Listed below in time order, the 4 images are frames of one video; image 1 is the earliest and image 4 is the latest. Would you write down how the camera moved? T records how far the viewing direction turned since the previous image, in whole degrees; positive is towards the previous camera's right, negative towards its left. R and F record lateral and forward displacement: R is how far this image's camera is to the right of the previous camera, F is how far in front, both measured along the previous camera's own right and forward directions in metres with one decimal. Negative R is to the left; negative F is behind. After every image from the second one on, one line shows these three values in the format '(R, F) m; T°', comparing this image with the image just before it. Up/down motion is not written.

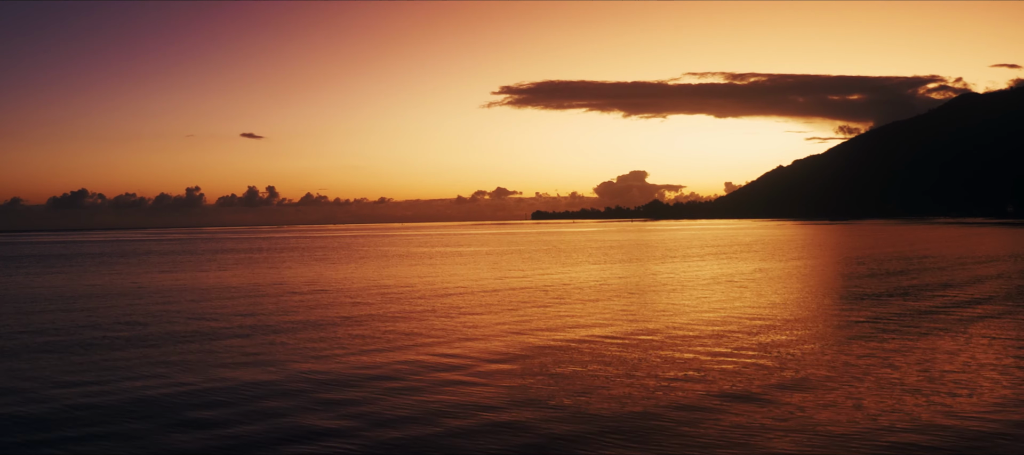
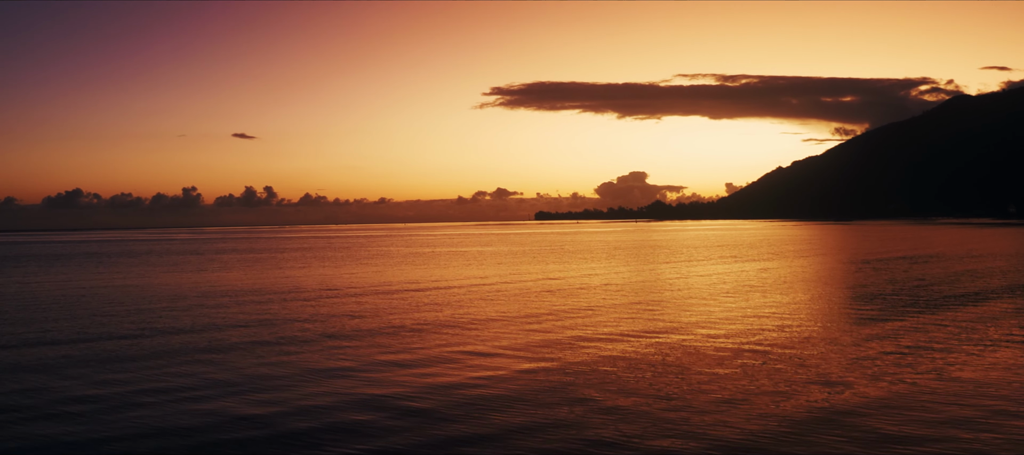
(-0.6, +0.1) m; +1°
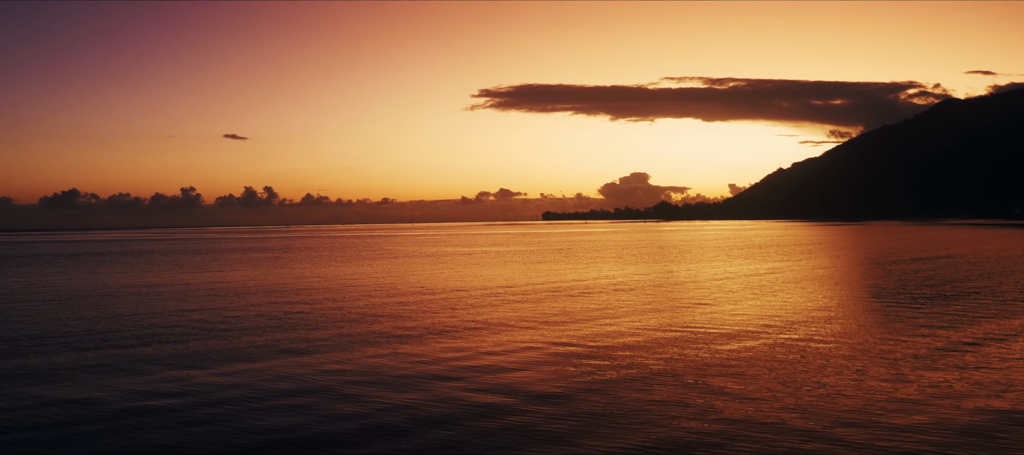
(-1.2, 0.0) m; +1°
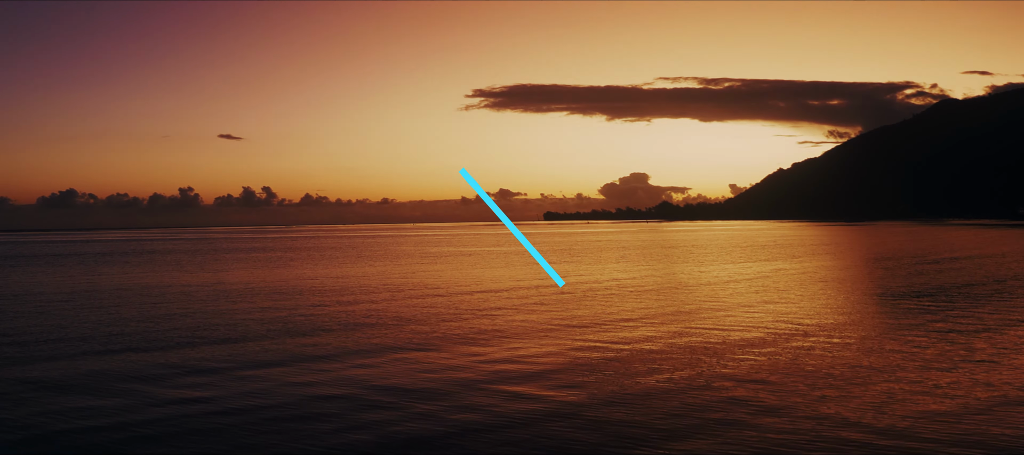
(-0.3, +0.1) m; 0°
